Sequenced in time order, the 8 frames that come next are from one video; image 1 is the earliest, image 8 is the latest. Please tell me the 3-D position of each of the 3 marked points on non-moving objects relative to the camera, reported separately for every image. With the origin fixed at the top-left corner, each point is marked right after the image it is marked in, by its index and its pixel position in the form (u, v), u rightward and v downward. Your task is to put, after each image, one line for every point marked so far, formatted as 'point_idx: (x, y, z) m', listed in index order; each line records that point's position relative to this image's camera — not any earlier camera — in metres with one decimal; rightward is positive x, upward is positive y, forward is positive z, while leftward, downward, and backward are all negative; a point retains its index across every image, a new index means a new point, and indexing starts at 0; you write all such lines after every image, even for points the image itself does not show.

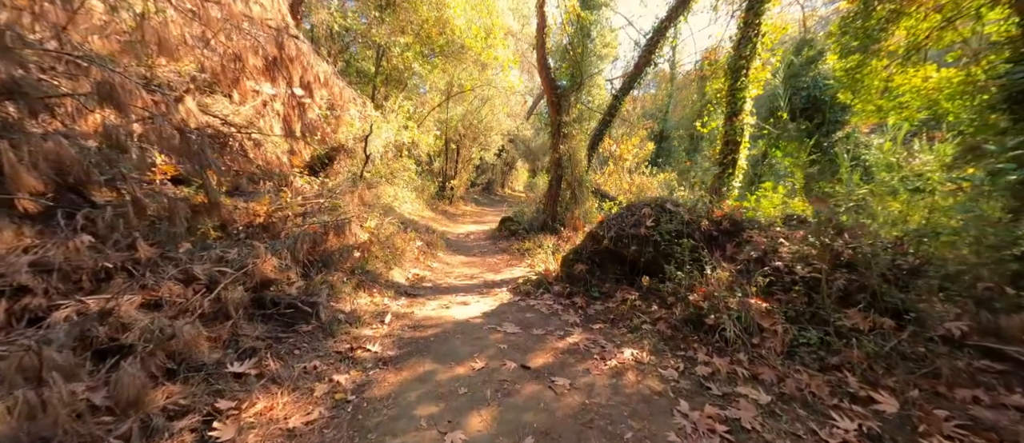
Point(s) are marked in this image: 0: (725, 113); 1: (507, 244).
0: (+4.7, +2.4, +9.4) m
1: (-0.1, -0.6, +10.2) m
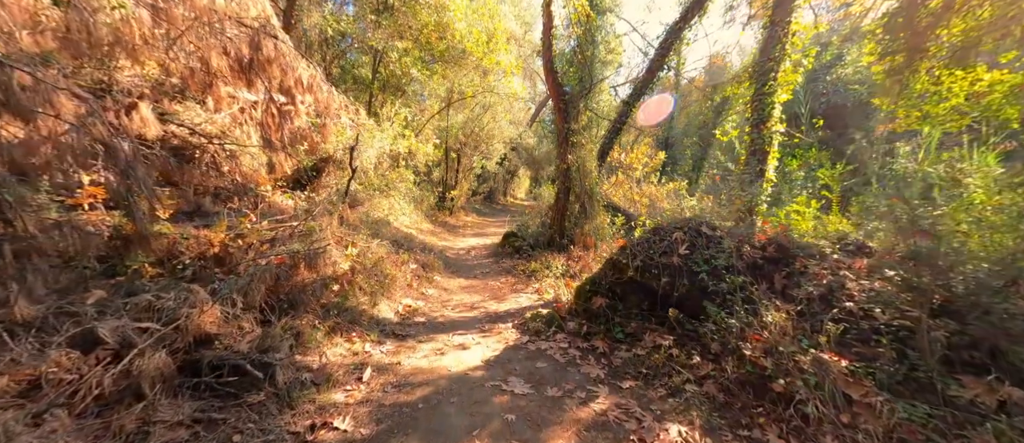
0: (+4.8, +2.0, +8.5) m
1: (0.0, -0.9, +9.3) m
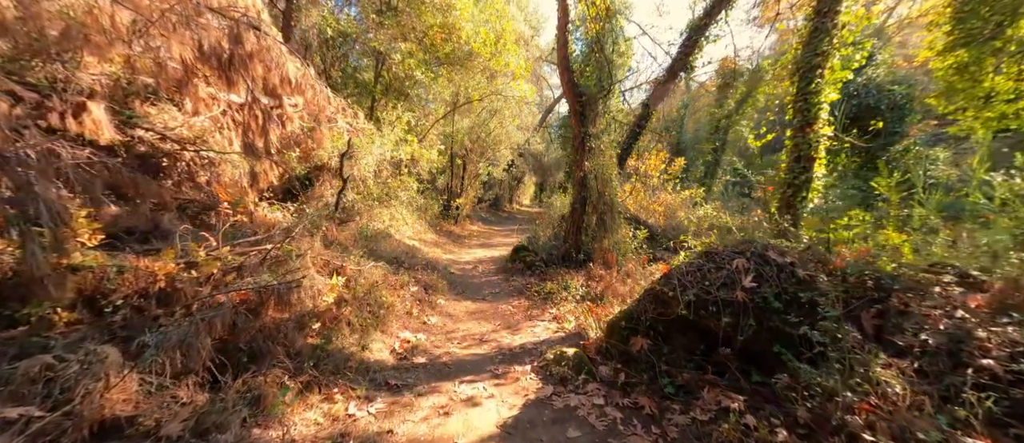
0: (+5.0, +1.8, +7.6) m
1: (+0.2, -1.2, +8.4) m
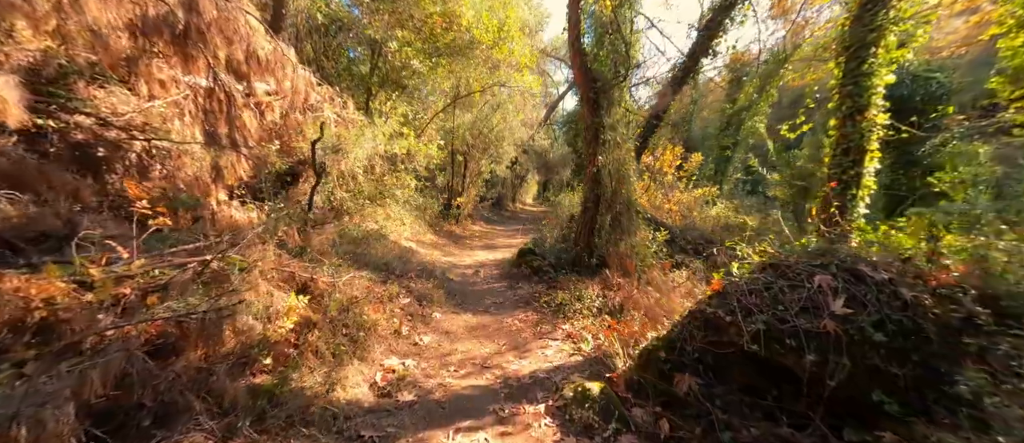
0: (+5.1, +1.7, +6.6) m
1: (+0.3, -1.2, +7.5) m
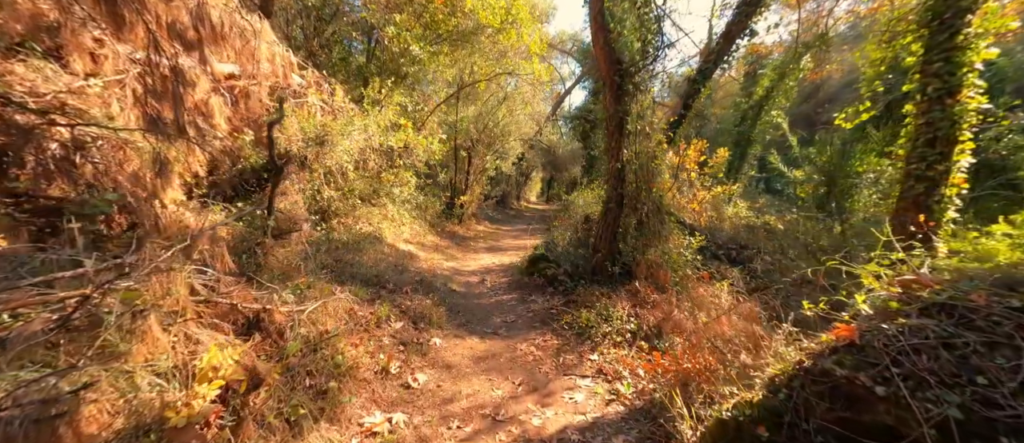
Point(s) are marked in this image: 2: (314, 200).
0: (+5.3, +1.7, +5.5) m
1: (+0.5, -1.3, +6.4) m
2: (-3.4, +0.4, +7.4) m
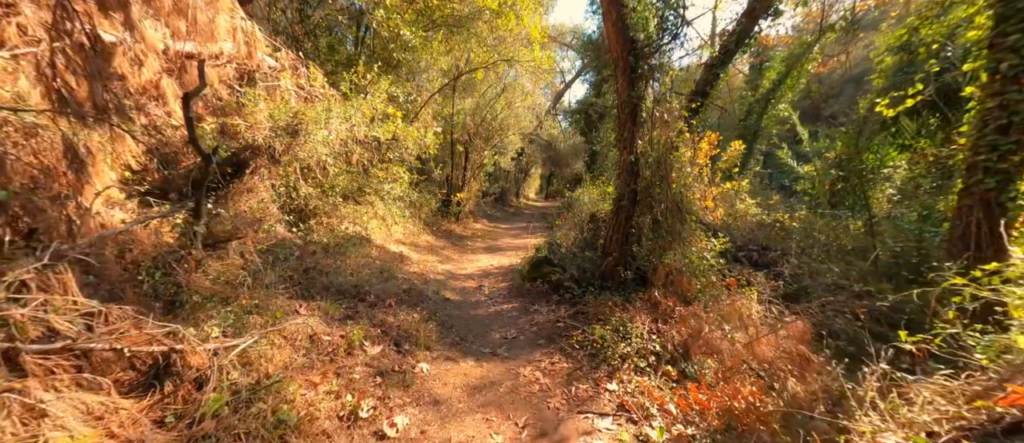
0: (+5.3, +1.7, +4.7) m
1: (+0.5, -1.3, +5.6) m
2: (-3.4, +0.4, +6.6) m
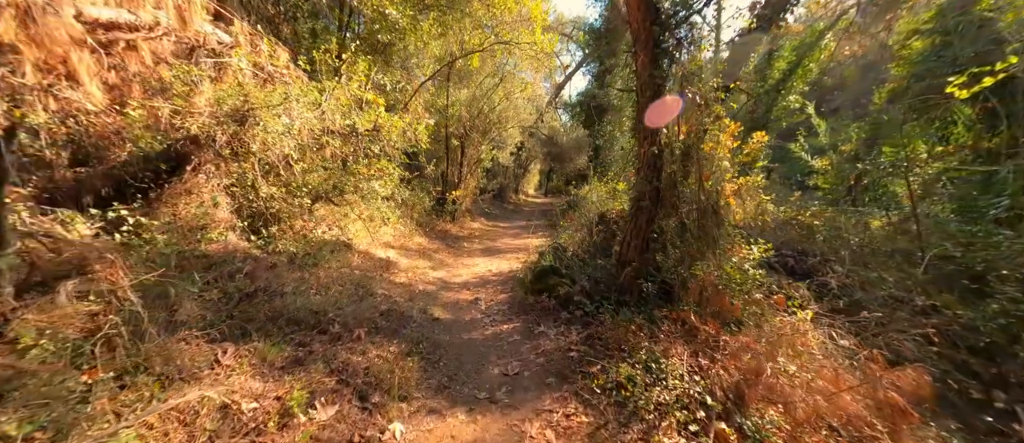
0: (+5.3, +1.6, +3.7) m
1: (+0.5, -1.4, +4.6) m
2: (-3.4, +0.3, +5.5) m
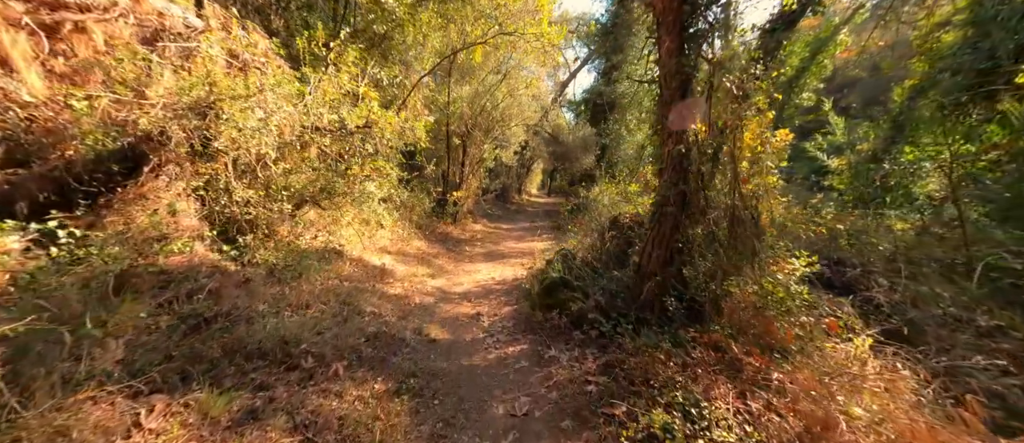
0: (+5.4, +1.5, +3.0) m
1: (+0.6, -1.5, +3.9) m
2: (-3.3, +0.2, +4.9) m
